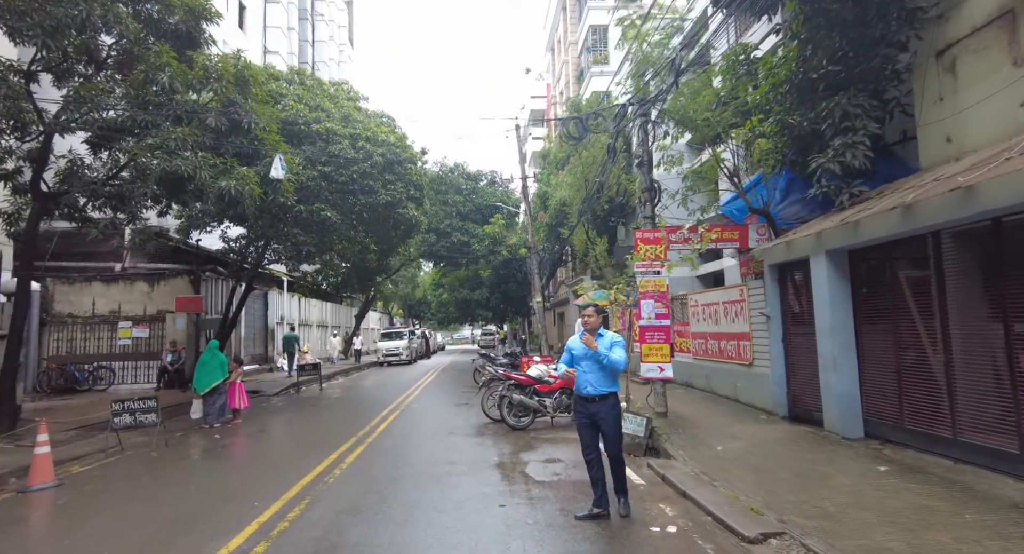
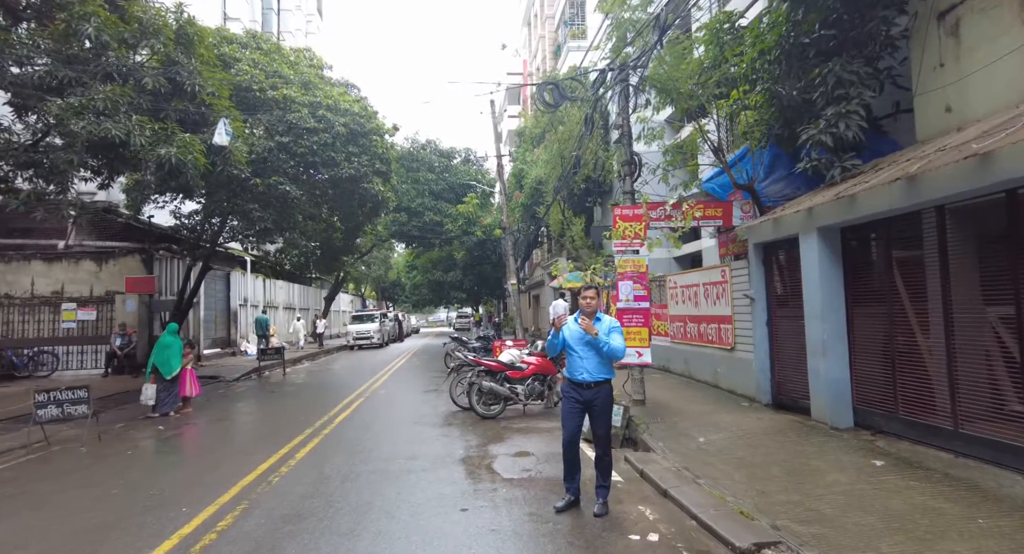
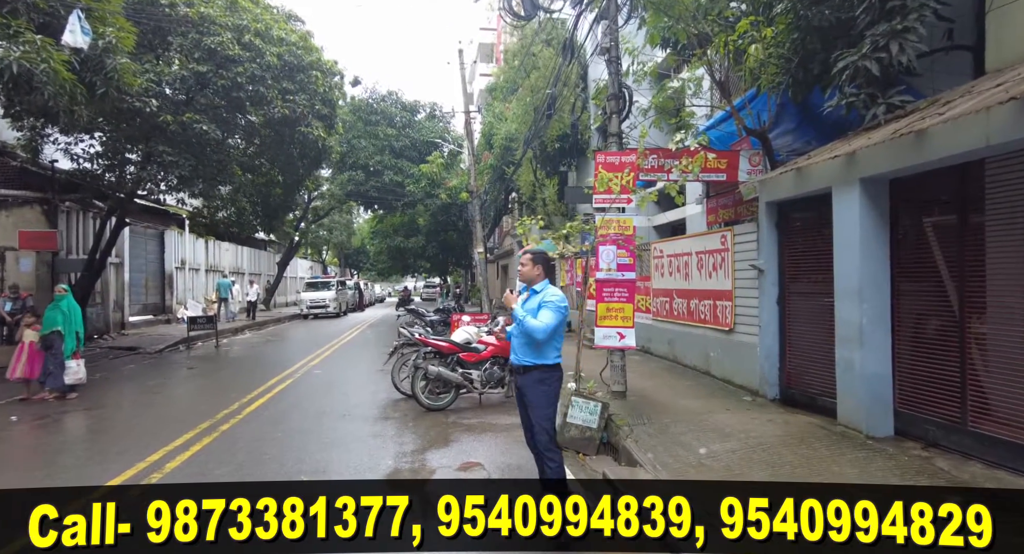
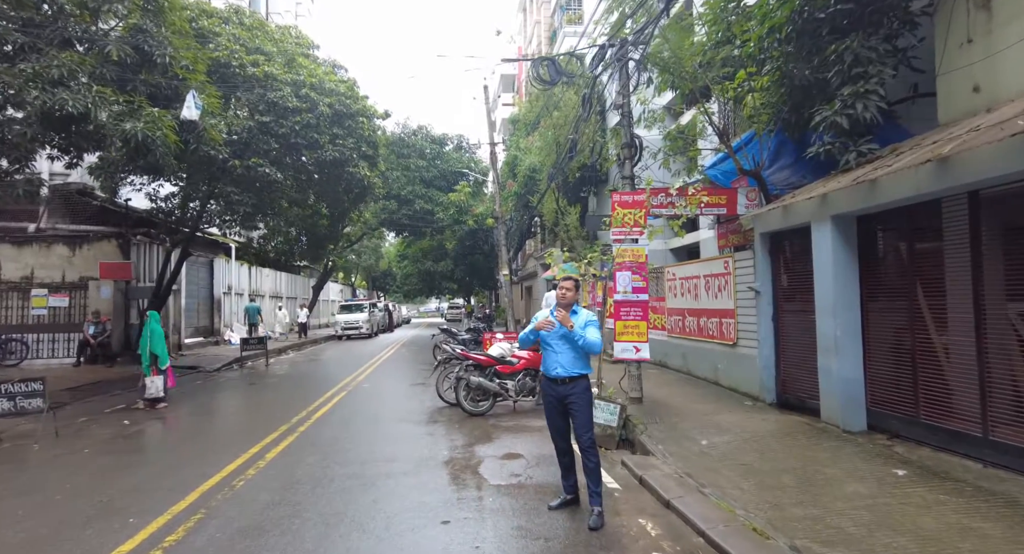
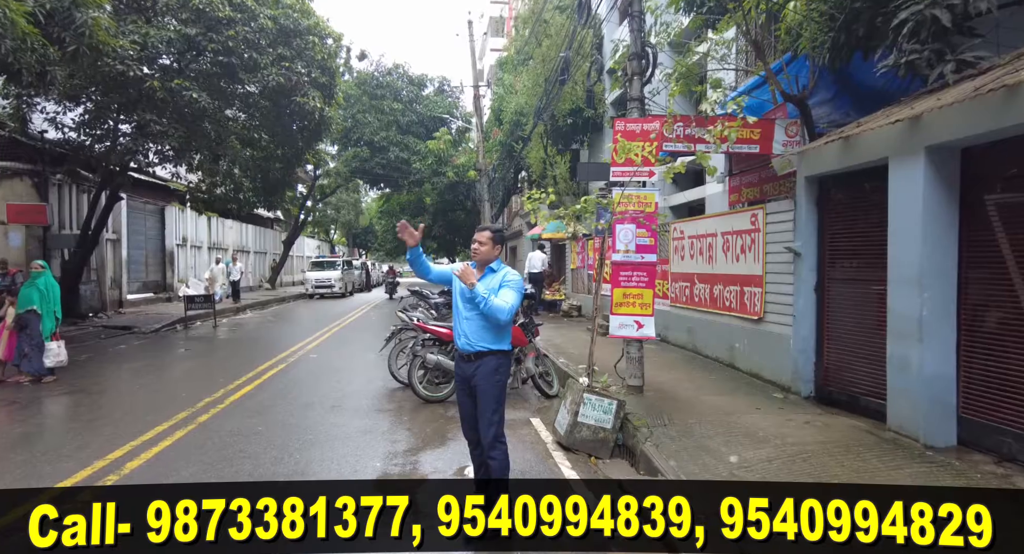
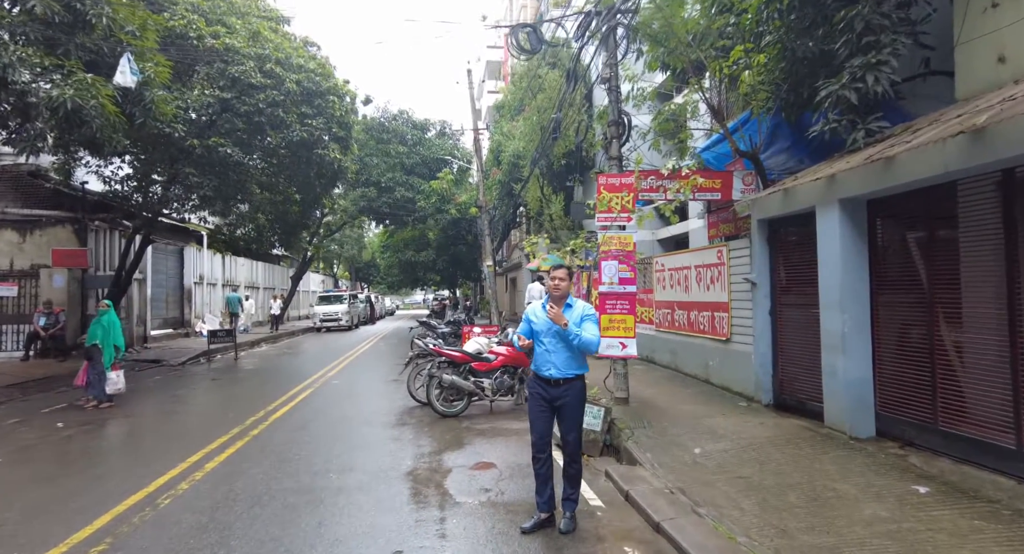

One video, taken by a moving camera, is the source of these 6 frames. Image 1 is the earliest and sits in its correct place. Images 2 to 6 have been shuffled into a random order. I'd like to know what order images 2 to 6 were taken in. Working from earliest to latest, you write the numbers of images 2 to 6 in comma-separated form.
2, 4, 6, 3, 5
